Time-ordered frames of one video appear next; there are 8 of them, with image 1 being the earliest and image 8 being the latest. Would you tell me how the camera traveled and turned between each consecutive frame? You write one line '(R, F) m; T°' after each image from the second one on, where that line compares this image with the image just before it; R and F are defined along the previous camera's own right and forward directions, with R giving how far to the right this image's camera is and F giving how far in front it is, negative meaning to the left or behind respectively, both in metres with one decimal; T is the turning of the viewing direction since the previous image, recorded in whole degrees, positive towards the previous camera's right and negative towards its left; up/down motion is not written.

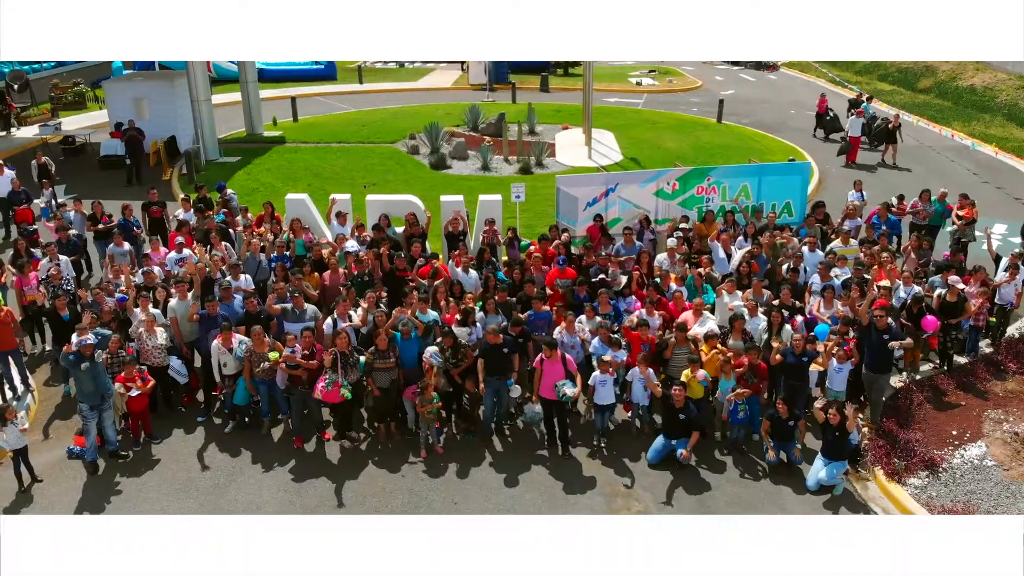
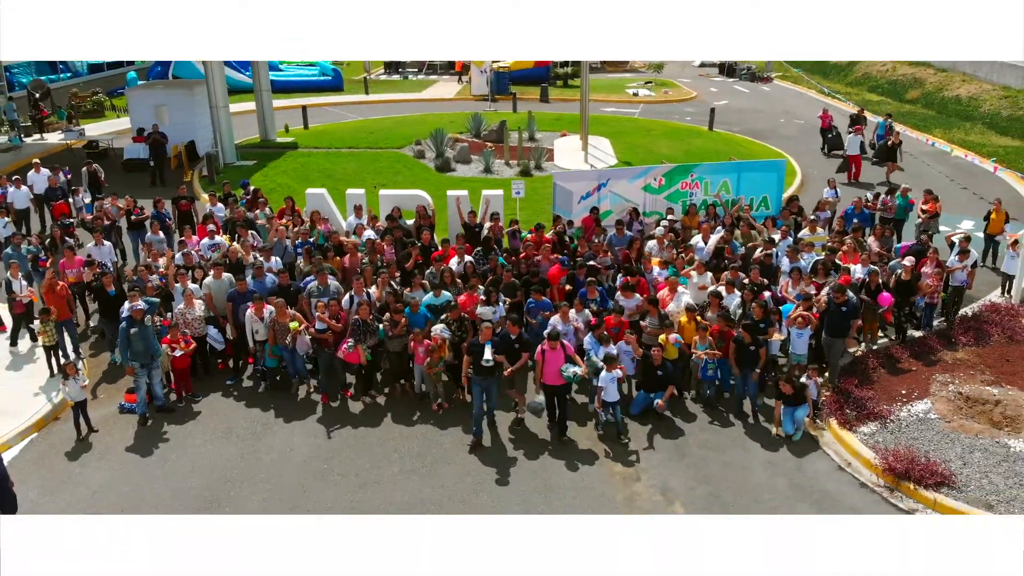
(0.0, -1.1) m; 0°
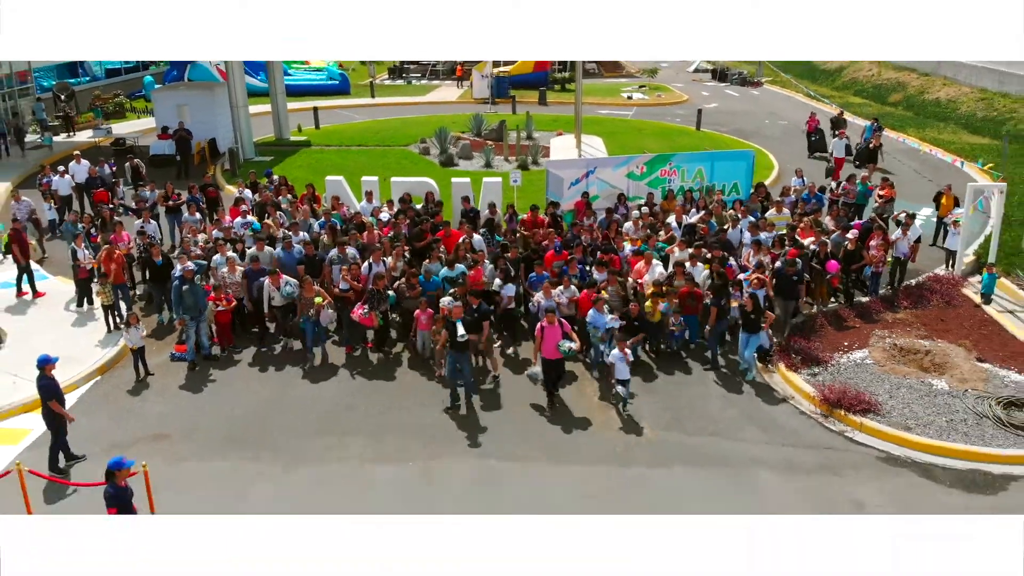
(+0.1, -1.6) m; 0°
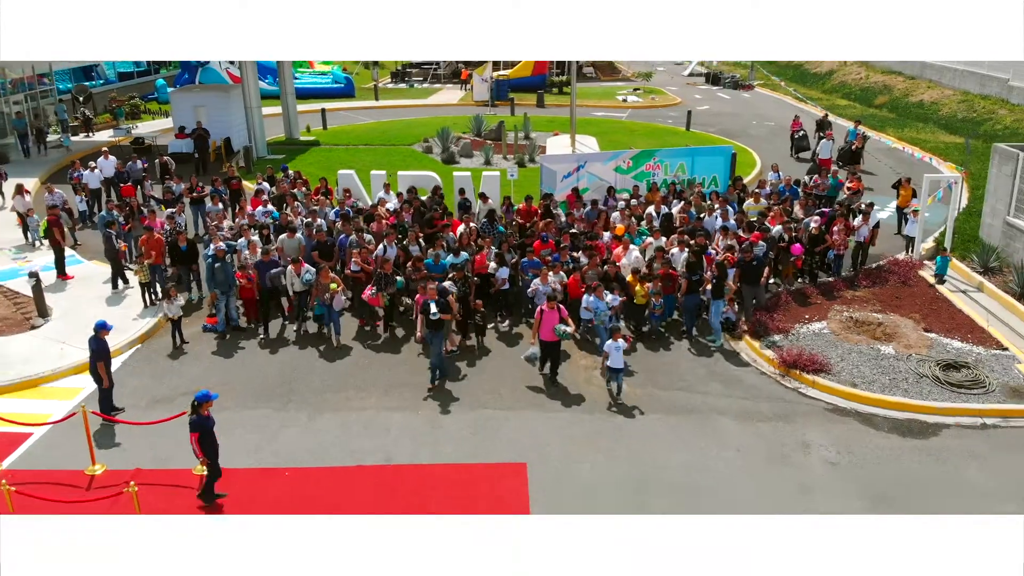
(+0.1, -1.3) m; 0°
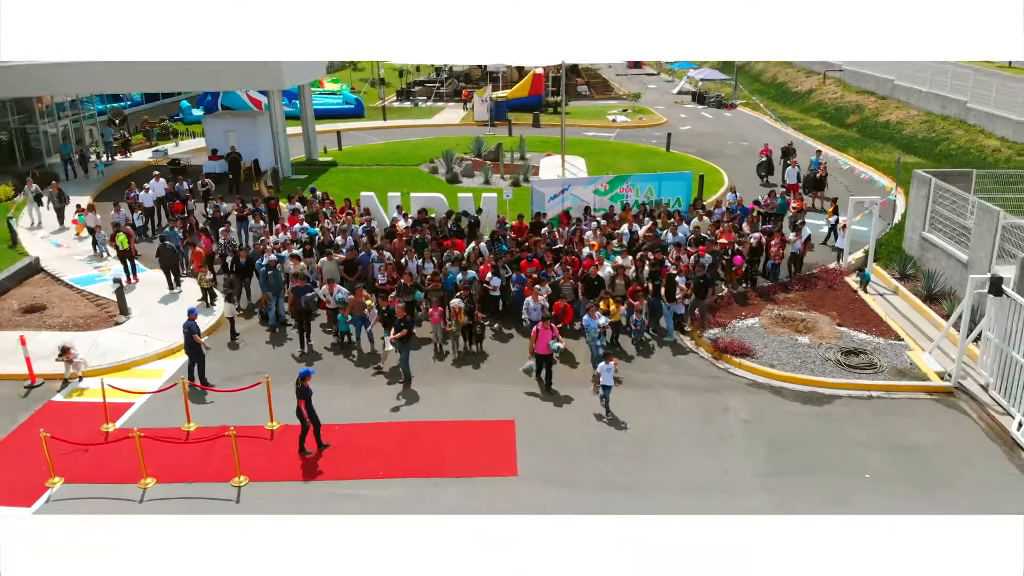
(+0.1, -3.0) m; 0°
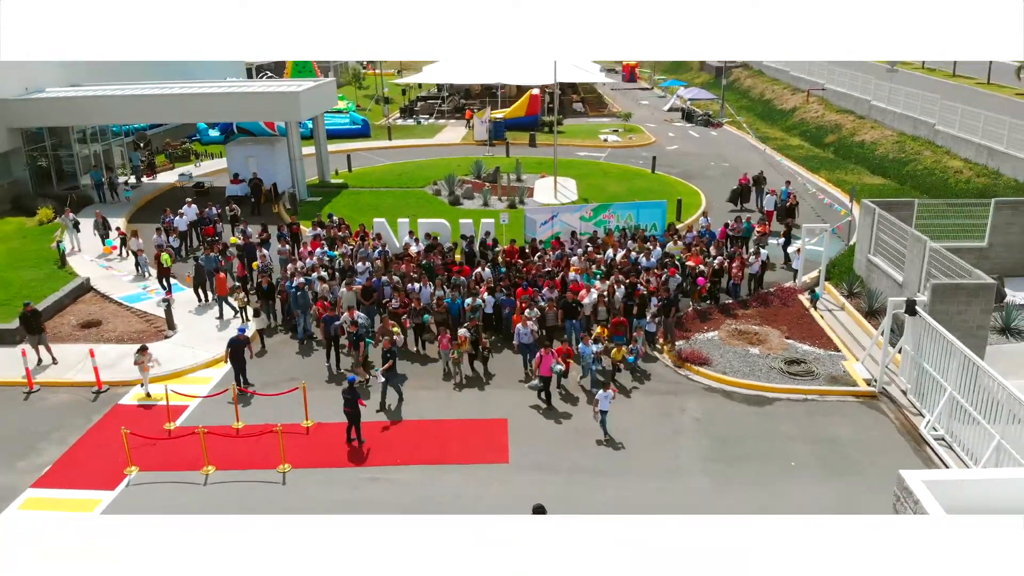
(+0.1, -2.6) m; 0°
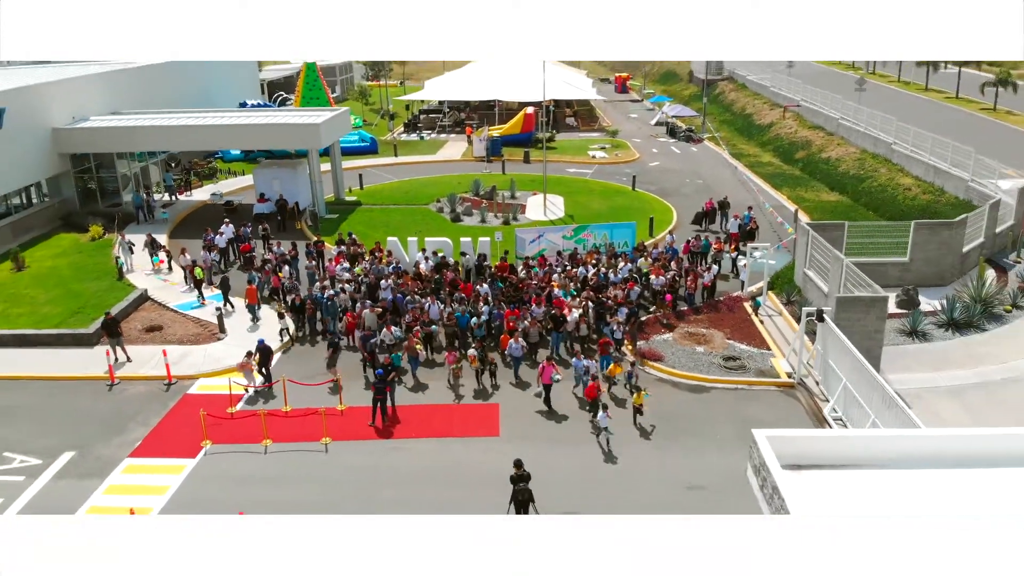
(+0.2, -4.0) m; 0°
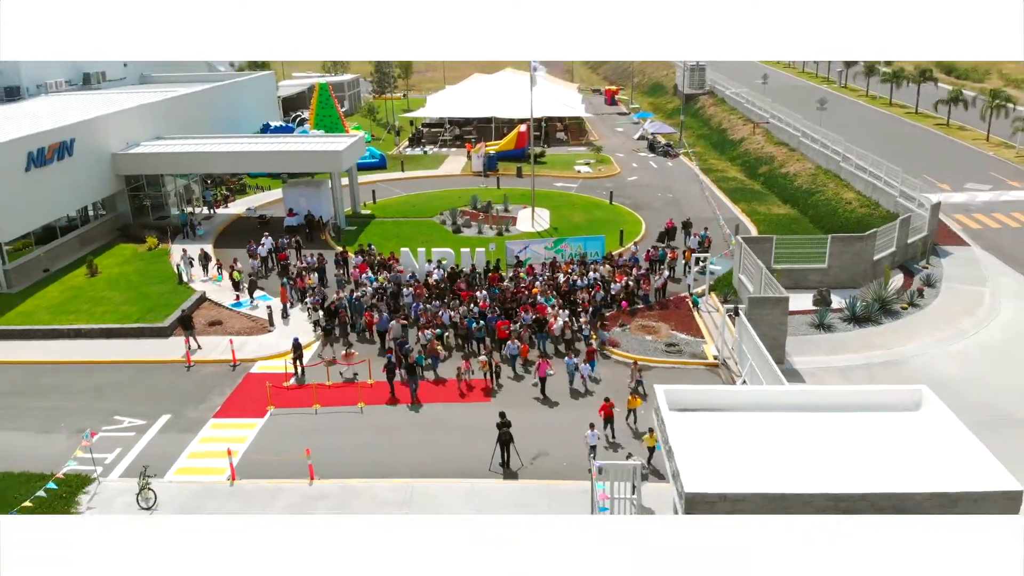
(+0.3, -5.9) m; 0°
